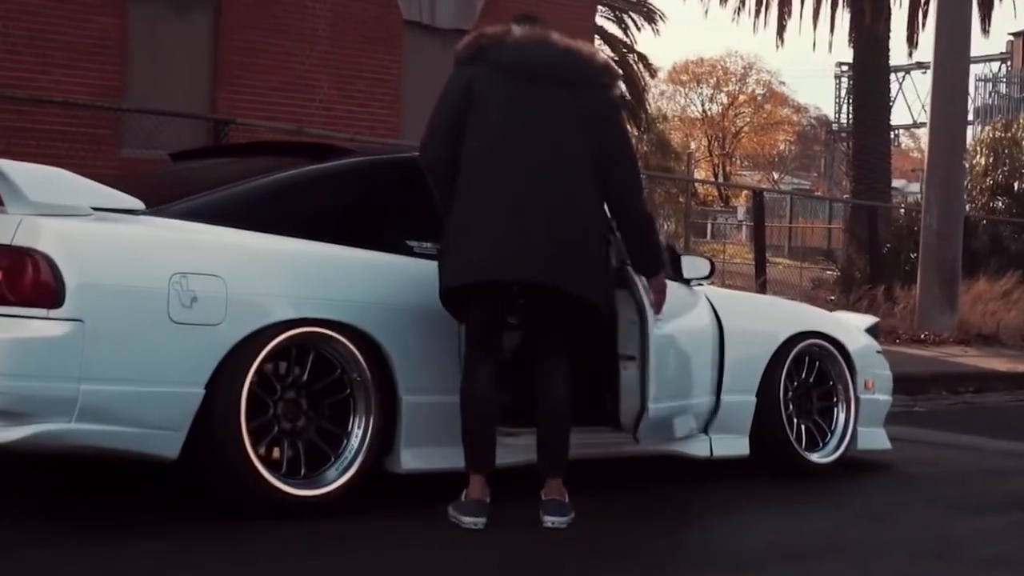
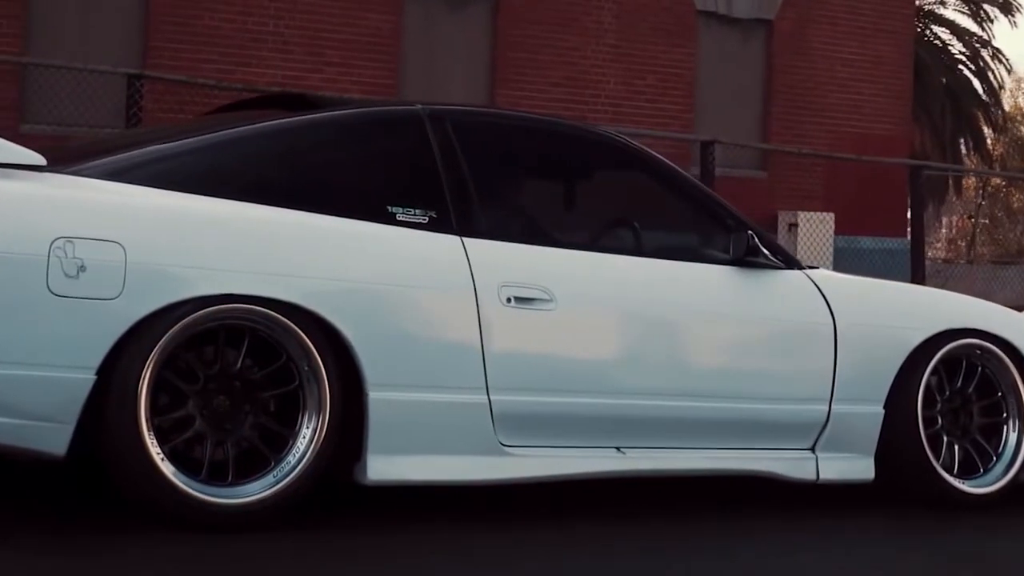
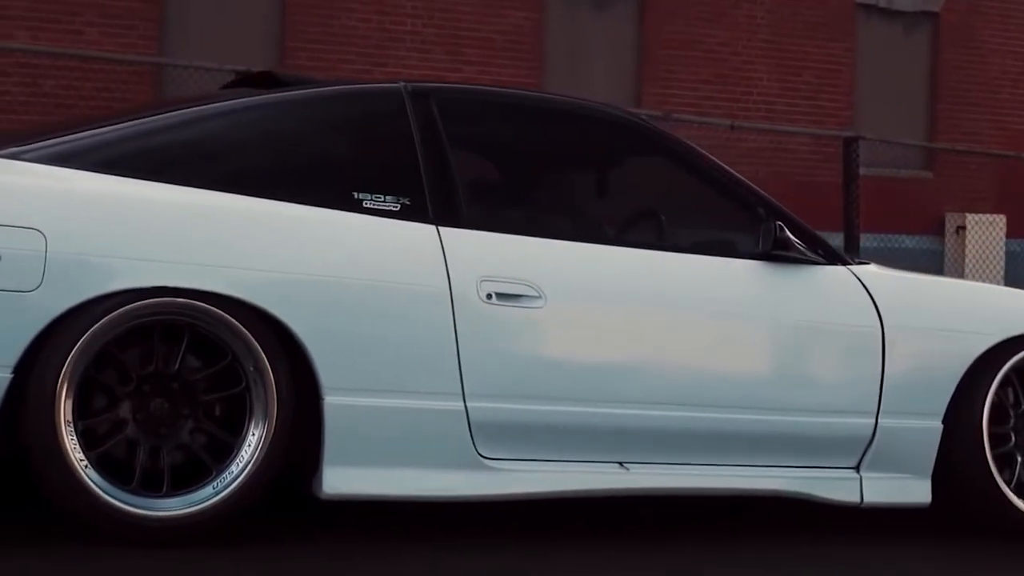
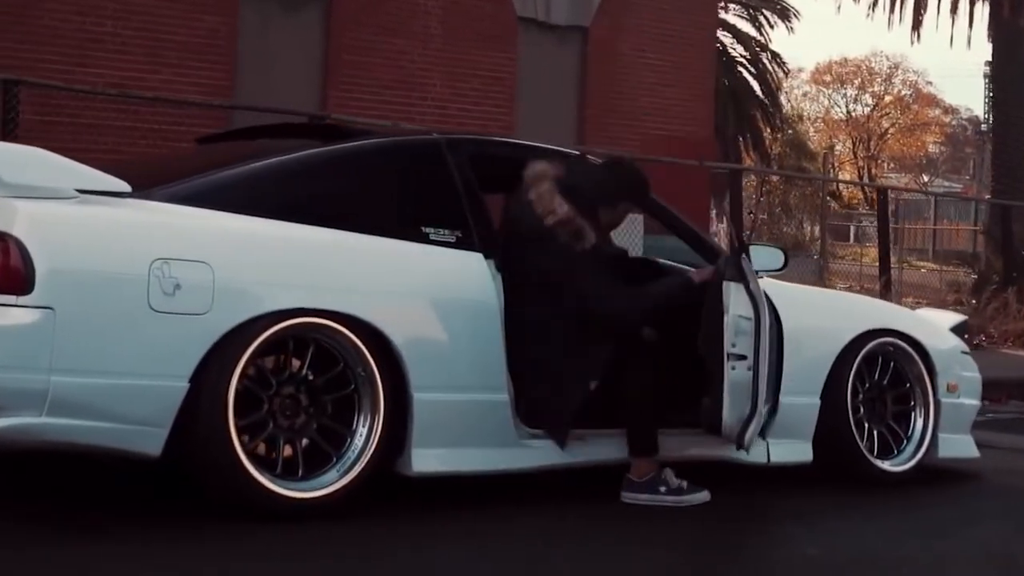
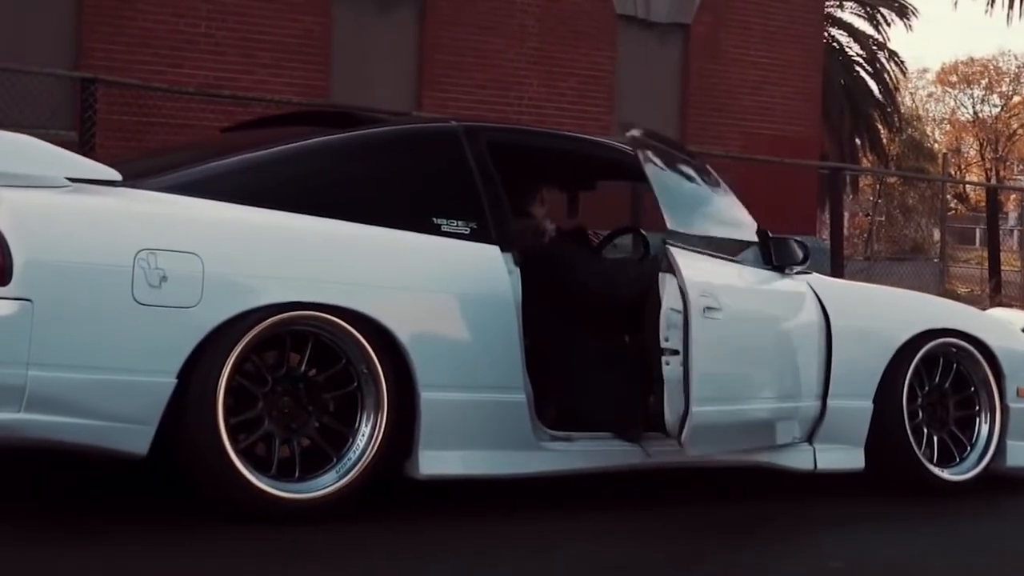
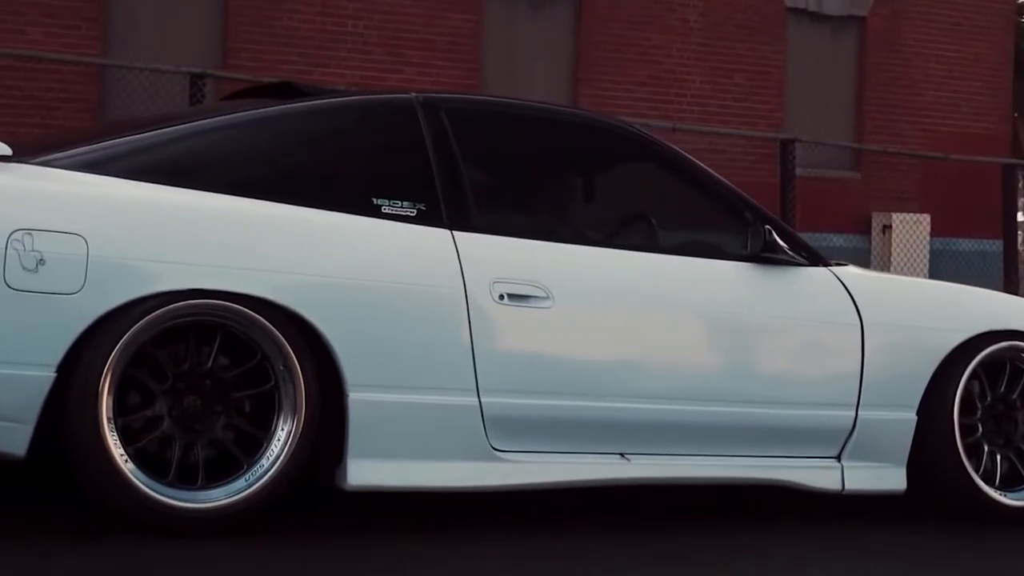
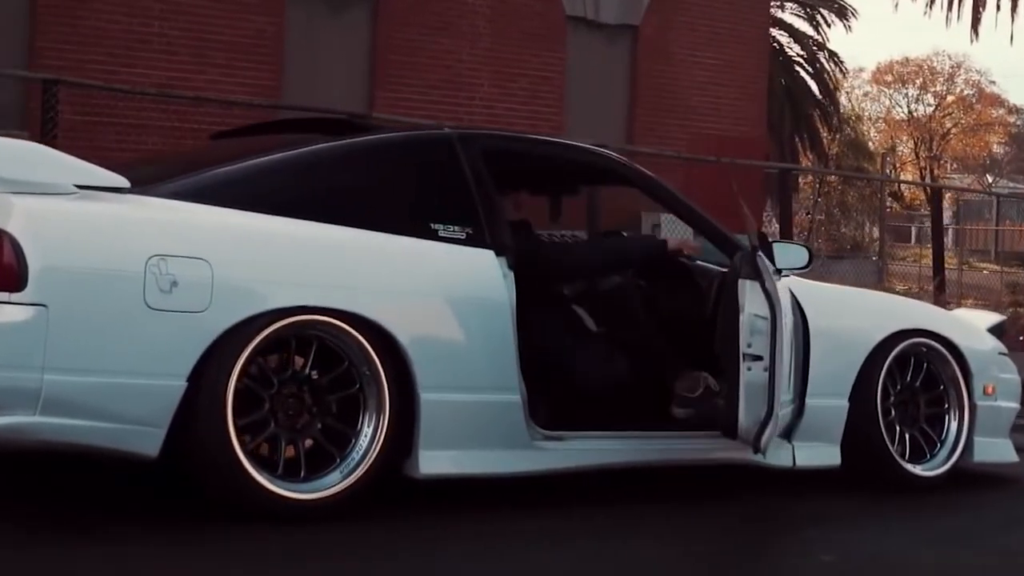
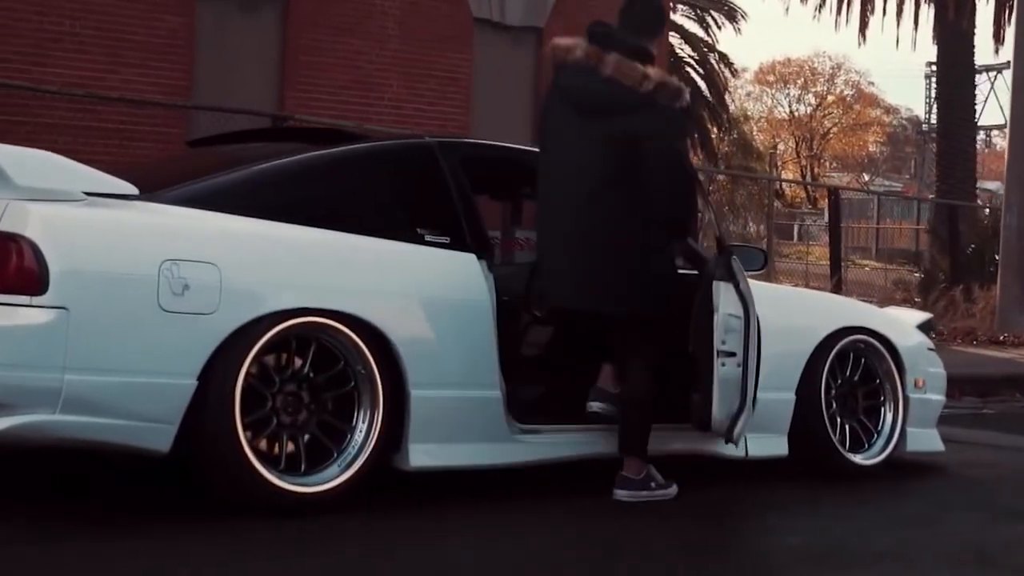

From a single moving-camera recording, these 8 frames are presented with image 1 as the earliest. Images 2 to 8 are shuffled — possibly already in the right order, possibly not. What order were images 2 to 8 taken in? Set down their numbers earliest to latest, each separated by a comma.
8, 4, 7, 5, 2, 6, 3
